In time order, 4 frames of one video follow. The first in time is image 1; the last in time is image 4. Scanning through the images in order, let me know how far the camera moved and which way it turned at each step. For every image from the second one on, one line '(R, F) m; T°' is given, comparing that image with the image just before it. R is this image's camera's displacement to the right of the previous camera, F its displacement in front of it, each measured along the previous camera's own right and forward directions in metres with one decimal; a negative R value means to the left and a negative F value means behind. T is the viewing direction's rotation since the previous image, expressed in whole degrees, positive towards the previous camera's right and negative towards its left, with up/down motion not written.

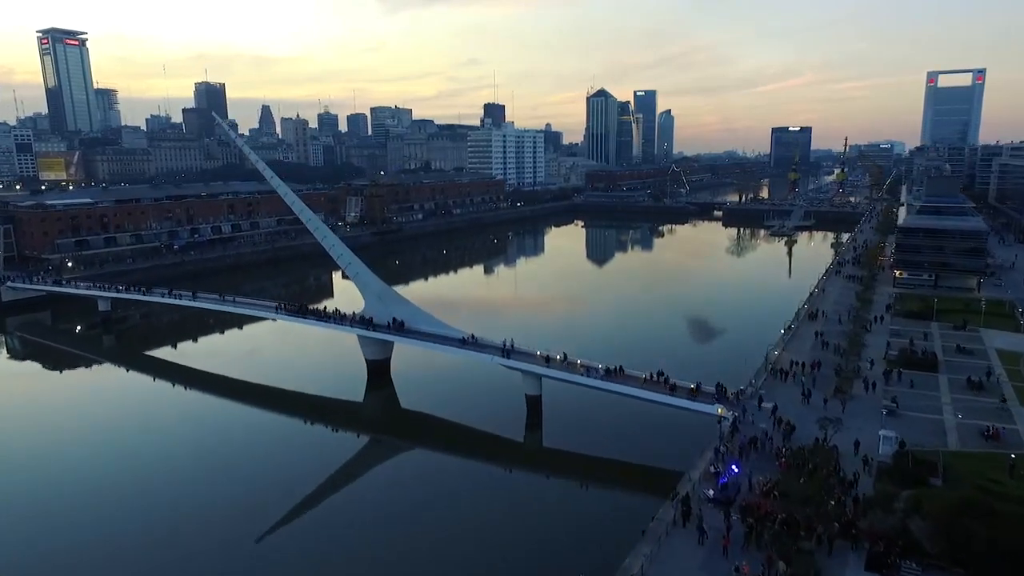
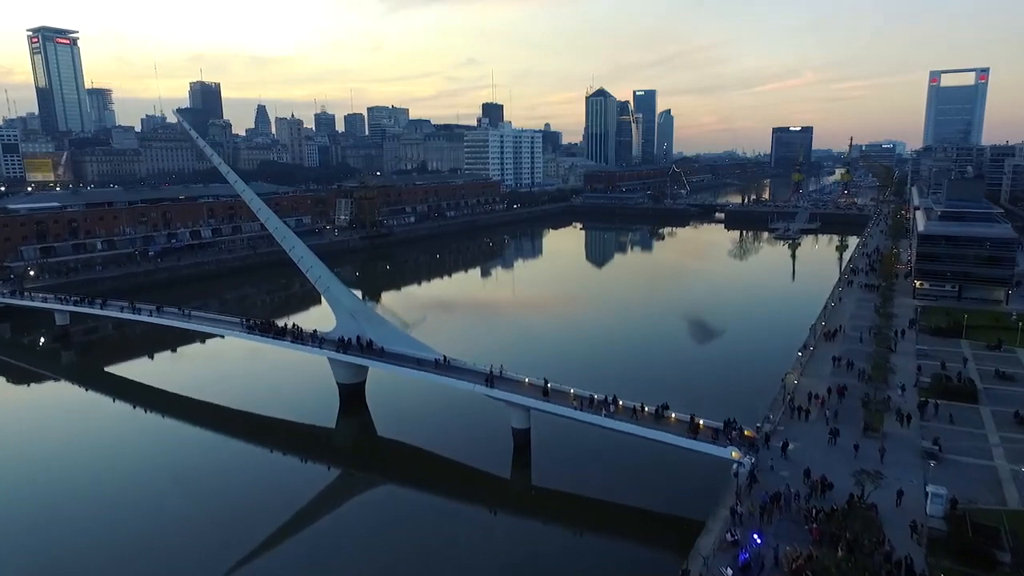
(+0.3, +1.8) m; 0°
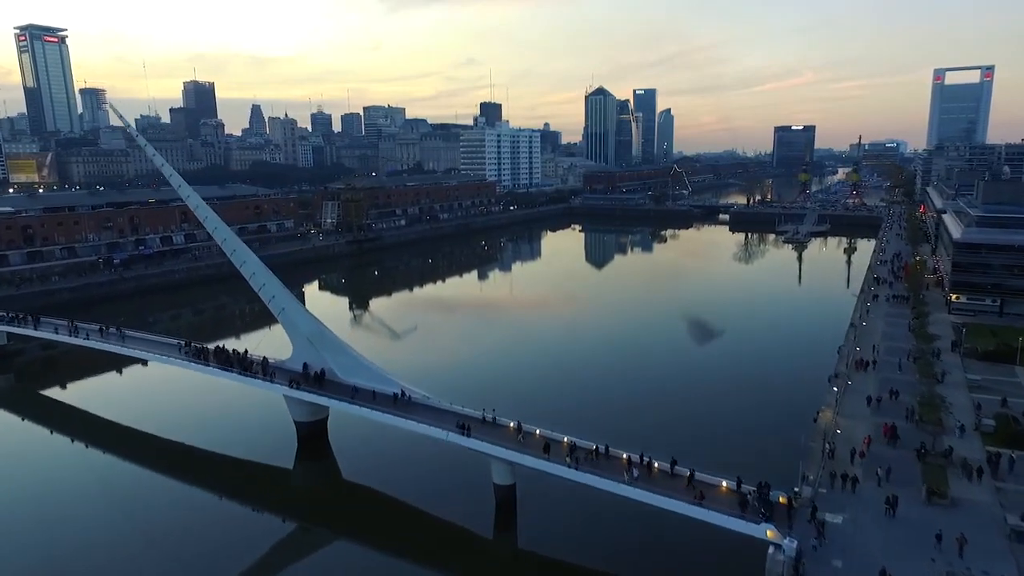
(+0.3, +2.4) m; 0°
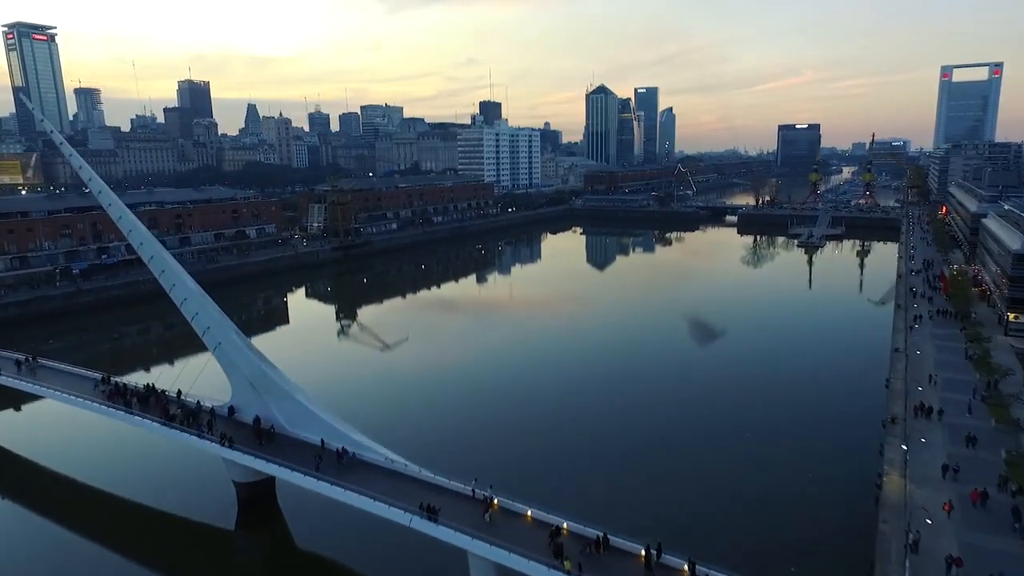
(+0.3, +2.7) m; 0°
